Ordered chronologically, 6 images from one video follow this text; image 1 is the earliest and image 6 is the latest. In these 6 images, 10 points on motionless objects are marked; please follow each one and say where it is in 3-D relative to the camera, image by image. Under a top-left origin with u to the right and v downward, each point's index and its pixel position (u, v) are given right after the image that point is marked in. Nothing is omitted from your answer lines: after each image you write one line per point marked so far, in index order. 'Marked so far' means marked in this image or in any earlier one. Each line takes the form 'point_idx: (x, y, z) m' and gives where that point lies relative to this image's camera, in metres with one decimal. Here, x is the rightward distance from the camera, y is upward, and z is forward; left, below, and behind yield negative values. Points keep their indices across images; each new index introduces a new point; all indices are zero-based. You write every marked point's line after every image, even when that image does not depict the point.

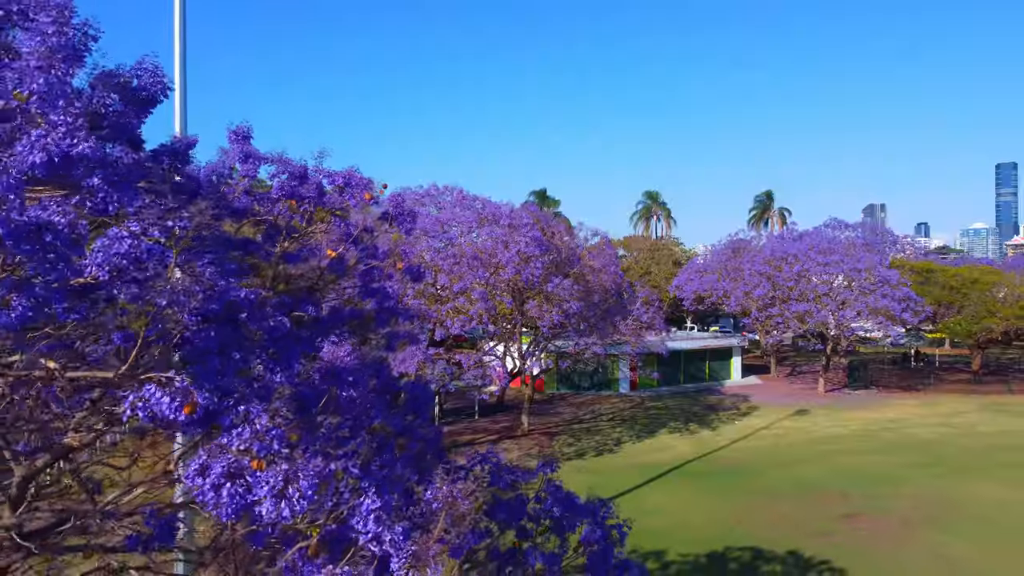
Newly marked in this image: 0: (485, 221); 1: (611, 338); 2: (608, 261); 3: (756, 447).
0: (-0.5, +1.2, +15.4) m
1: (+2.0, -1.0, +18.0) m
2: (+1.9, +0.5, +17.8) m
3: (+5.0, -3.2, +17.8) m
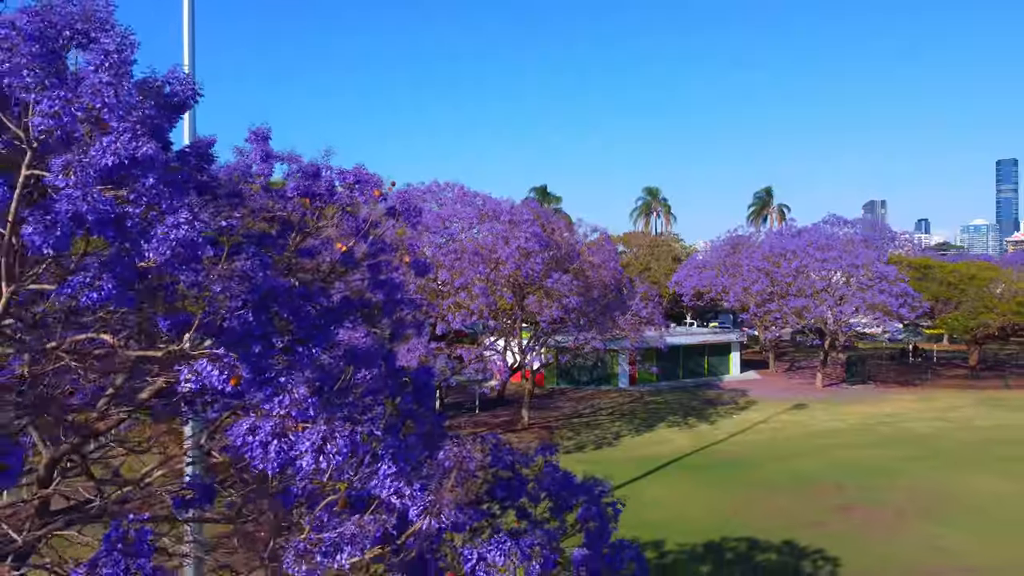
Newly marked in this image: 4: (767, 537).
0: (-0.5, +1.3, +15.6) m
1: (+2.0, -0.9, +18.2) m
2: (+1.9, +0.6, +18.0) m
3: (+5.0, -3.1, +18.0) m
4: (+3.2, -3.1, +11.1) m
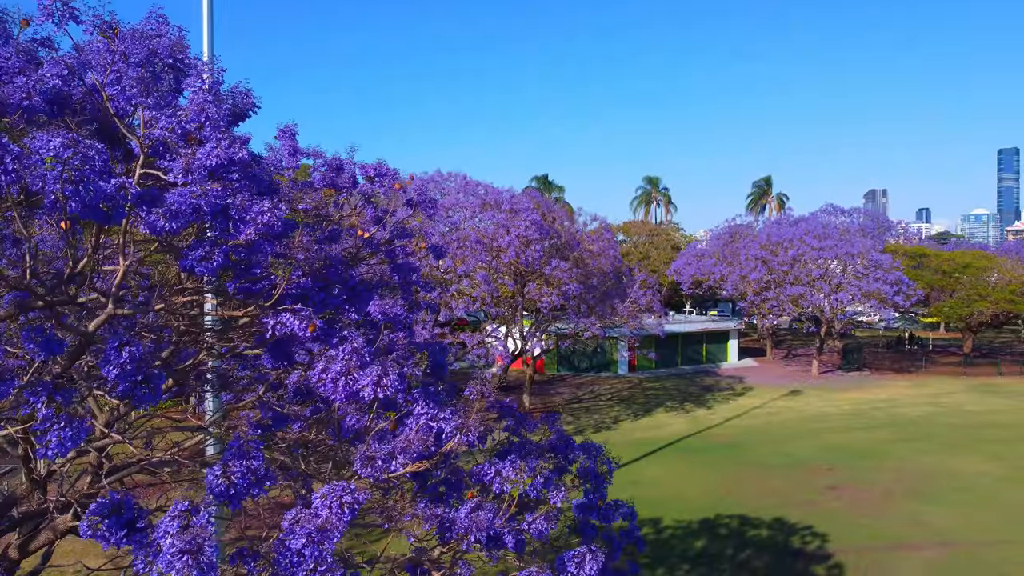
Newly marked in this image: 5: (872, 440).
0: (-0.4, +1.5, +16.0) m
1: (+2.1, -0.7, +18.6) m
2: (+2.0, +0.9, +18.4) m
3: (+5.0, -2.9, +18.4) m
4: (+3.3, -3.0, +11.5) m
5: (+6.9, -2.9, +16.6) m
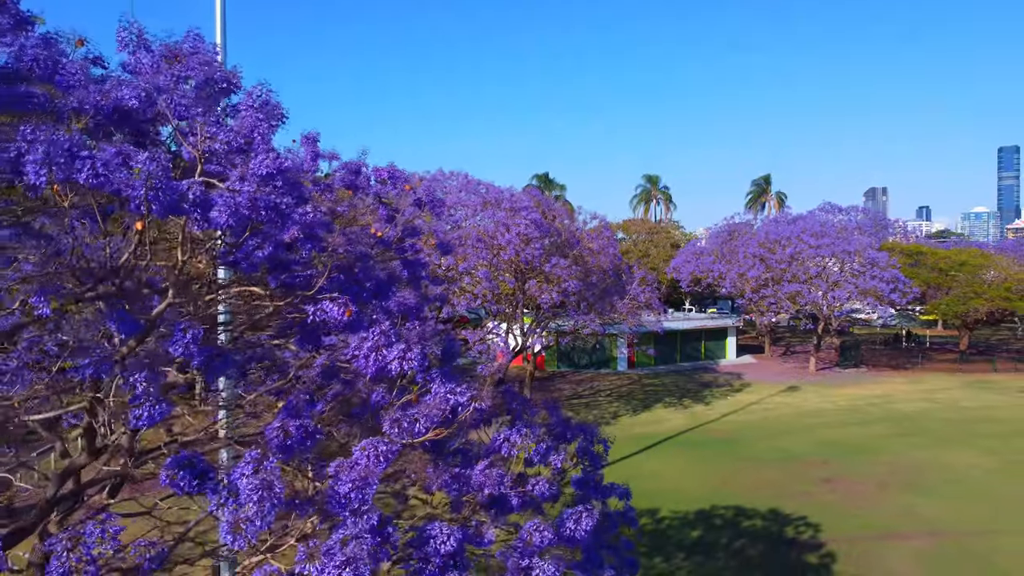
0: (-0.4, +1.5, +16.3) m
1: (+2.1, -0.6, +18.9) m
2: (+2.0, +1.0, +18.6) m
3: (+5.0, -2.8, +18.7) m
4: (+3.3, -2.9, +11.8) m
5: (+6.9, -2.8, +16.9) m
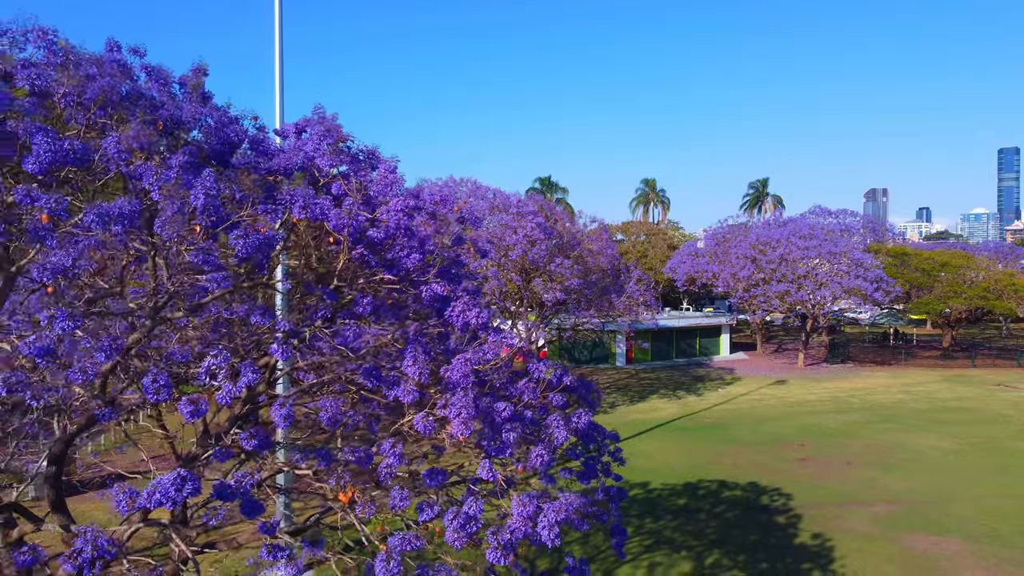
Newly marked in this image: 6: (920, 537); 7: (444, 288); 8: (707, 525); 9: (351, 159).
0: (-0.3, +1.6, +17.8) m
1: (+2.2, -0.6, +20.4) m
2: (+2.1, +1.0, +20.1) m
3: (+5.1, -2.8, +20.2) m
4: (+3.4, -2.9, +13.3) m
5: (+7.0, -2.8, +18.4) m
6: (+4.8, -2.9, +10.3) m
7: (-0.3, 0.0, +3.9) m
8: (+2.4, -2.9, +10.7) m
9: (-0.8, +0.6, +4.1) m
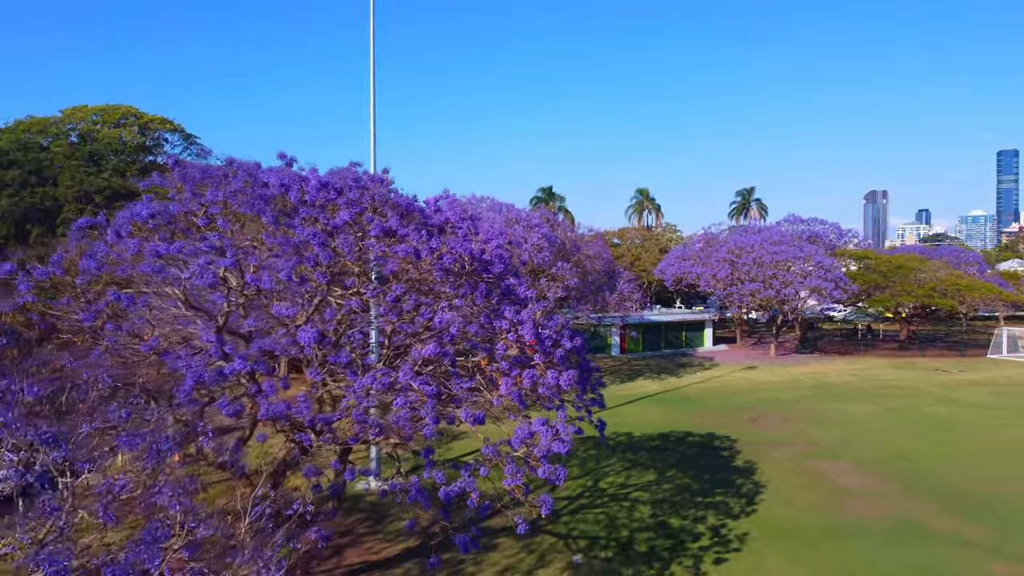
0: (0.0, +1.6, +21.9) m
1: (+2.5, -0.5, +24.5) m
2: (+2.4, +1.0, +24.2) m
3: (+5.4, -2.8, +24.3) m
4: (+3.7, -2.8, +17.4) m
5: (+7.3, -2.8, +22.5) m
6: (+5.1, -2.9, +14.4) m
7: (0.0, +0.1, +8.0) m
8: (+2.7, -2.8, +14.8) m
9: (-0.5, +0.7, +8.2) m
